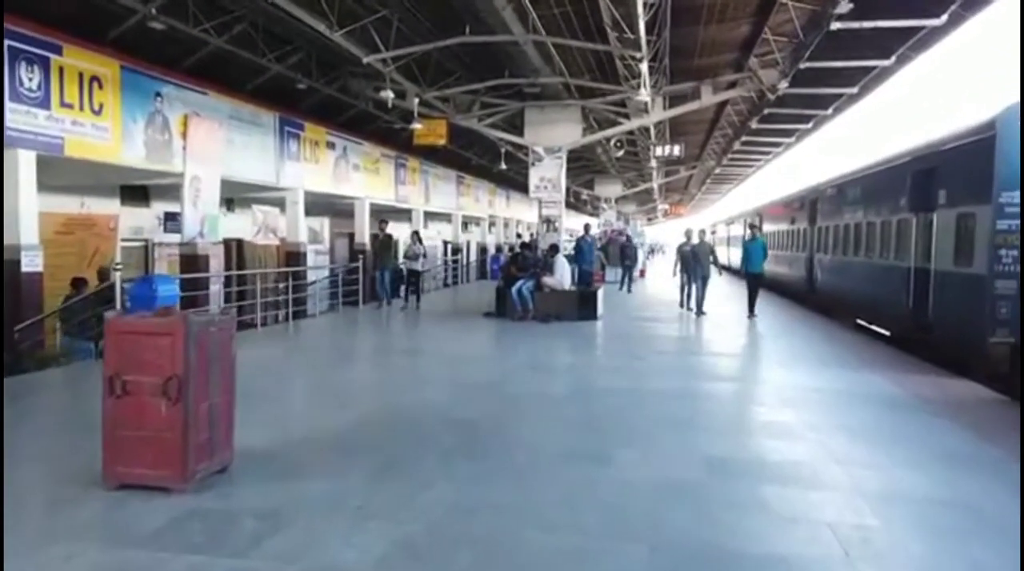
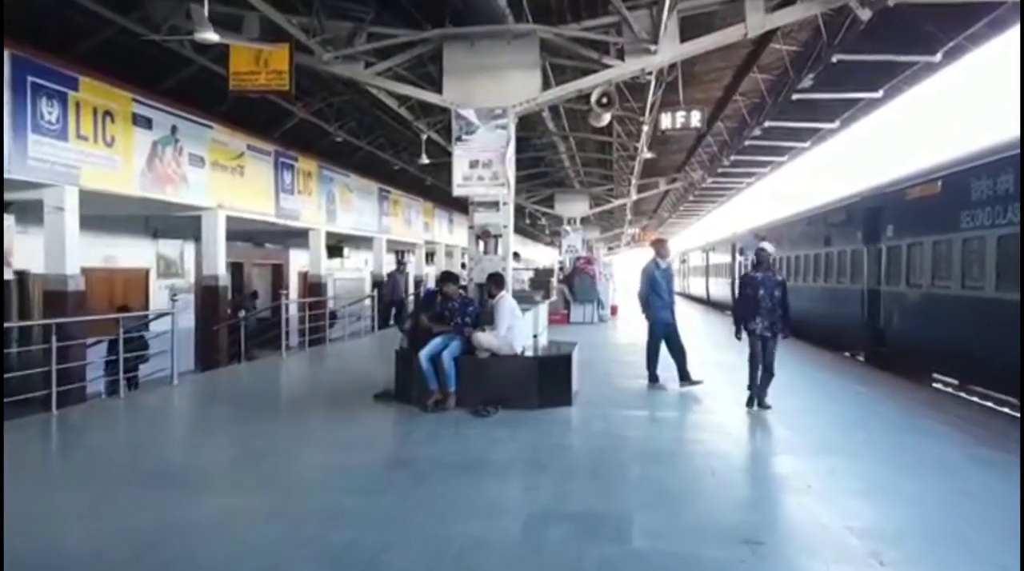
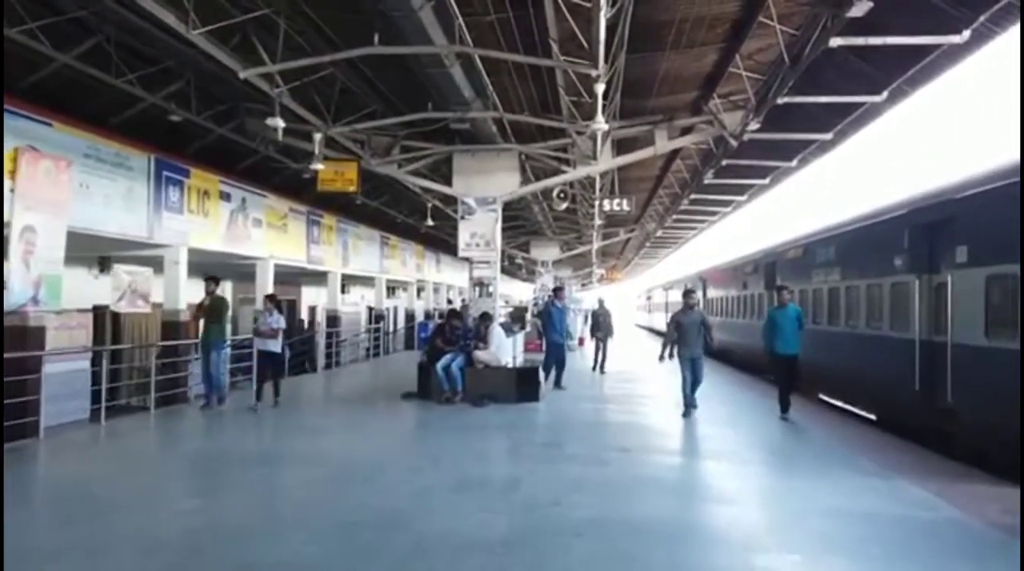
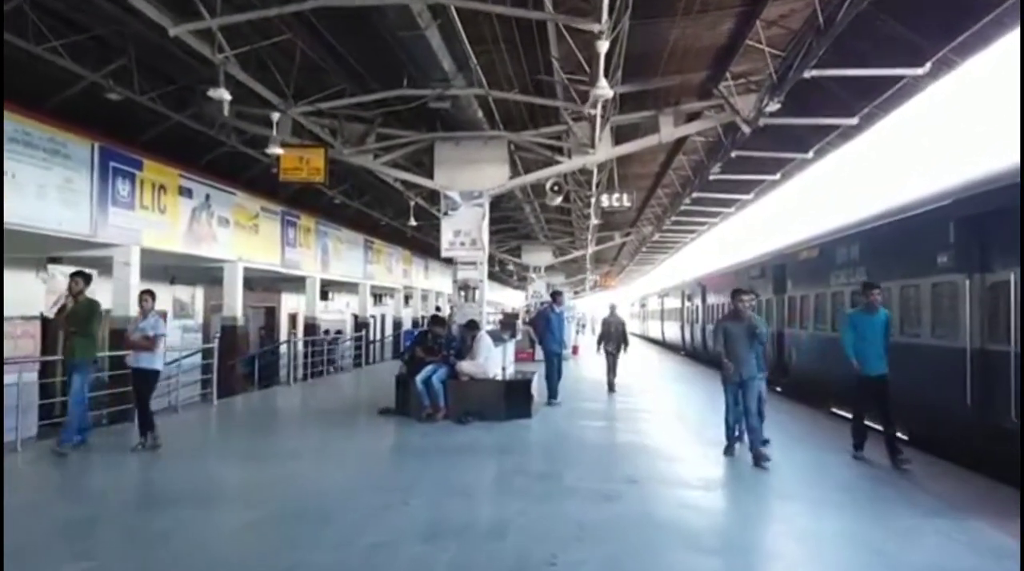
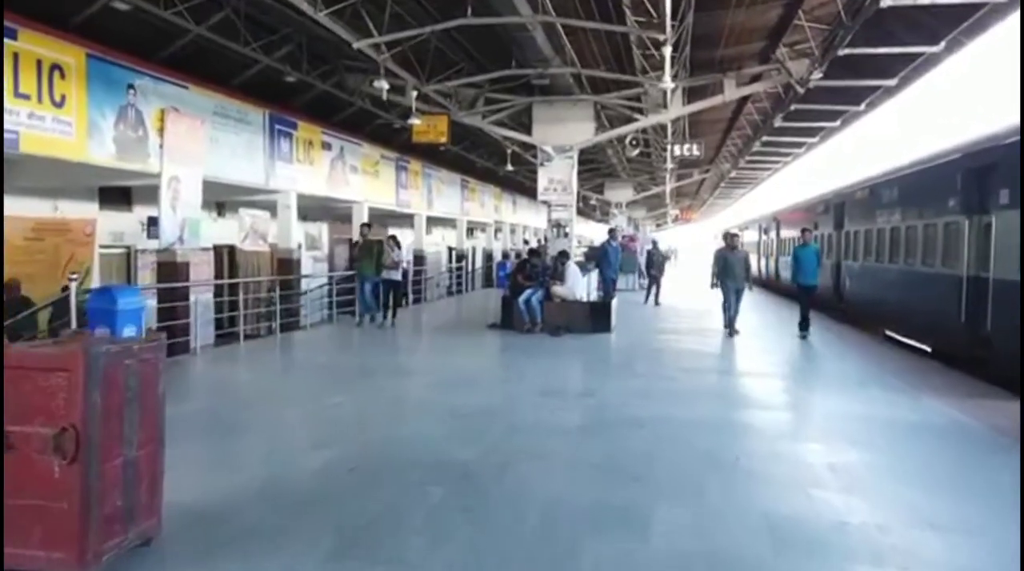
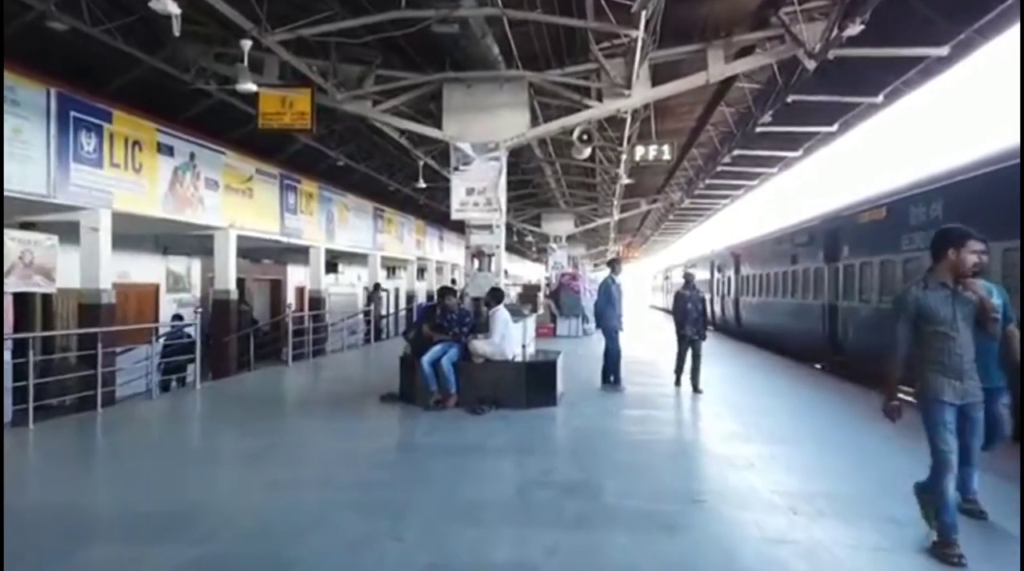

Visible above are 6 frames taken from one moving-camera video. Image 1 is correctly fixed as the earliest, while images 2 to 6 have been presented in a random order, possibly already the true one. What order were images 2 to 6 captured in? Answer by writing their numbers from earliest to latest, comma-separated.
5, 3, 4, 6, 2
